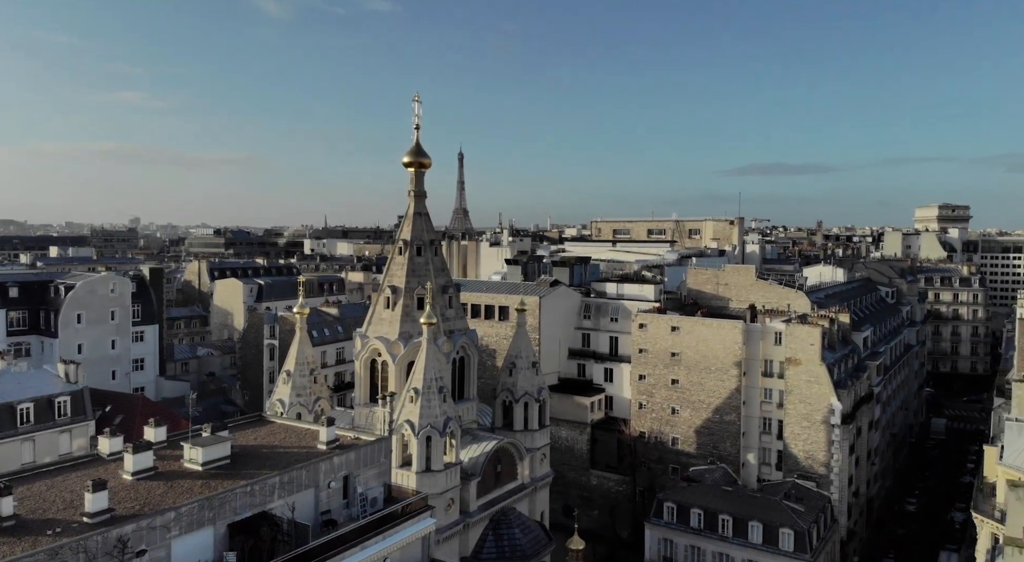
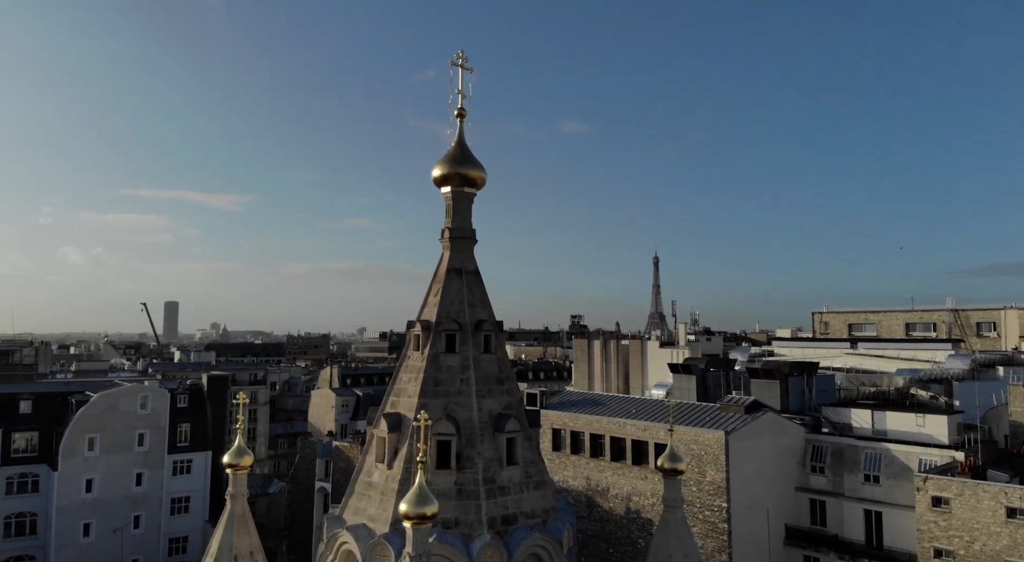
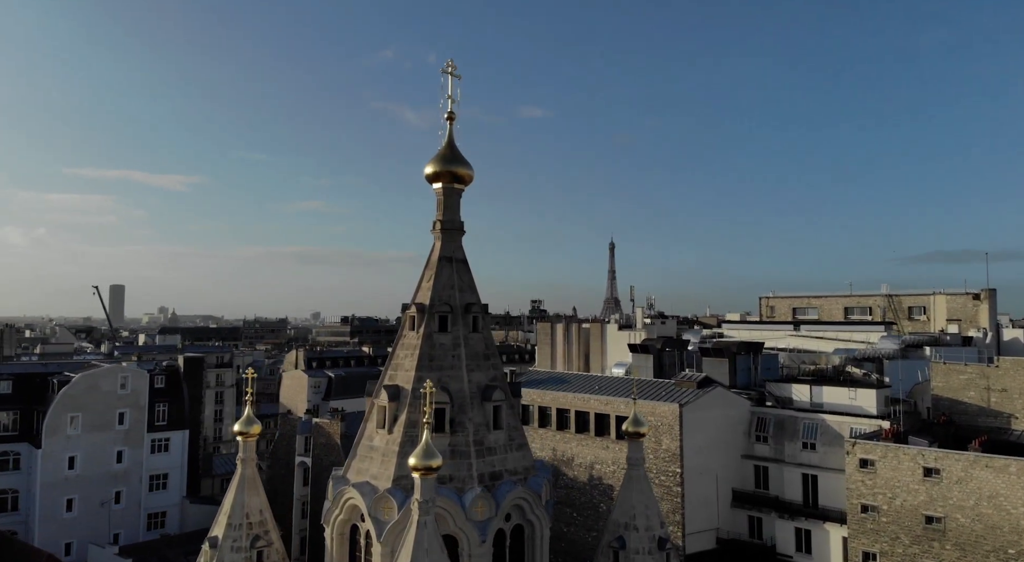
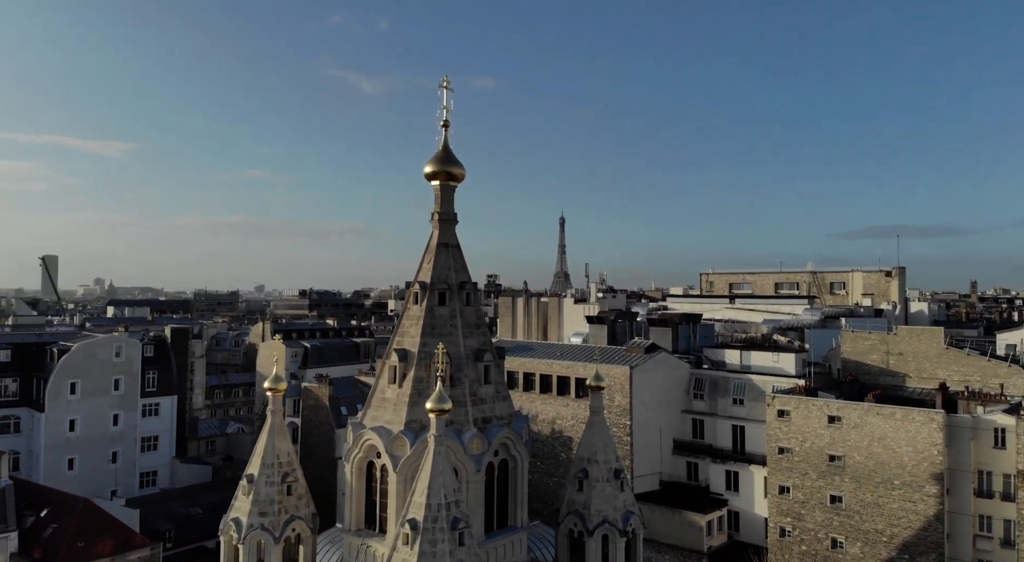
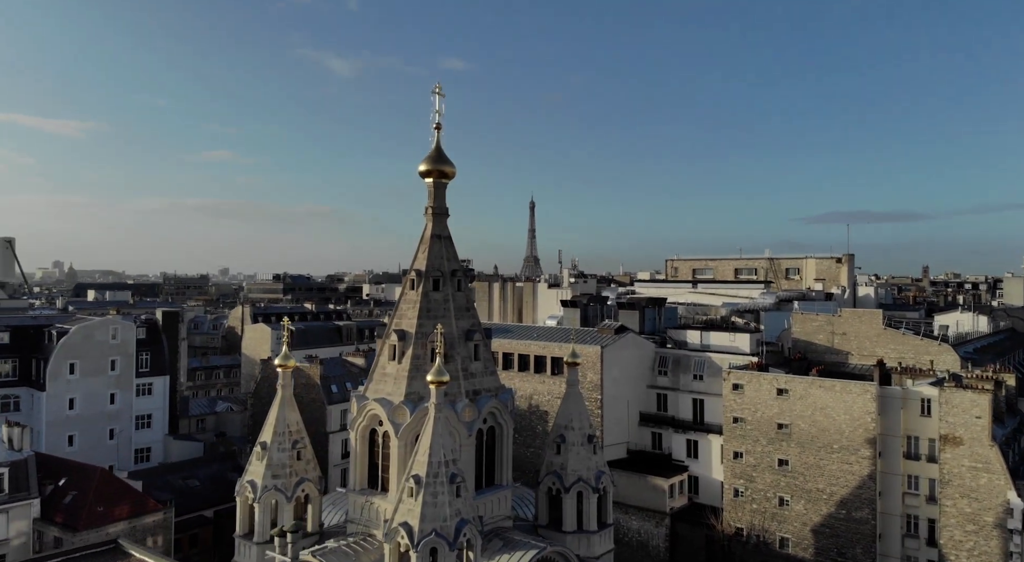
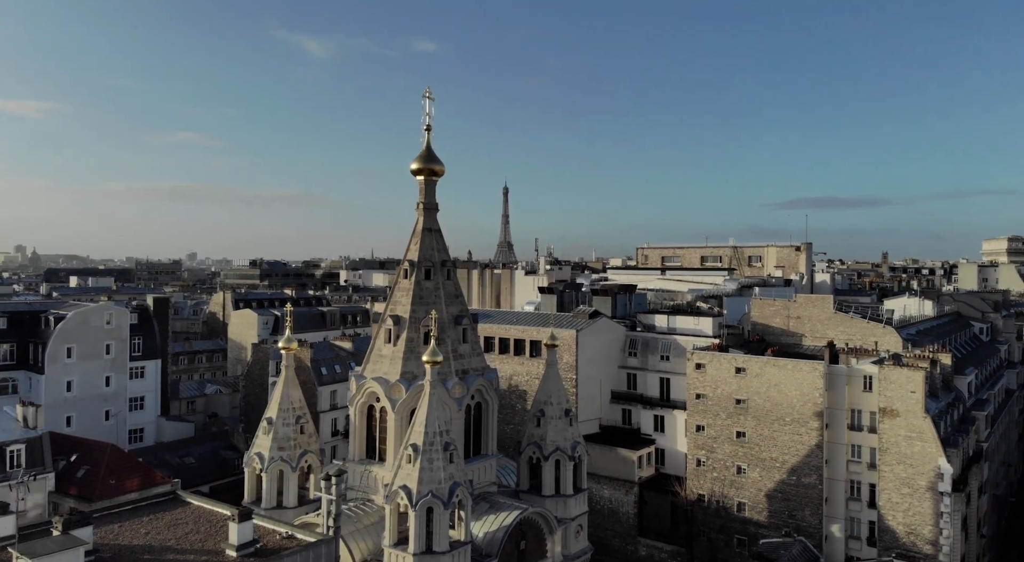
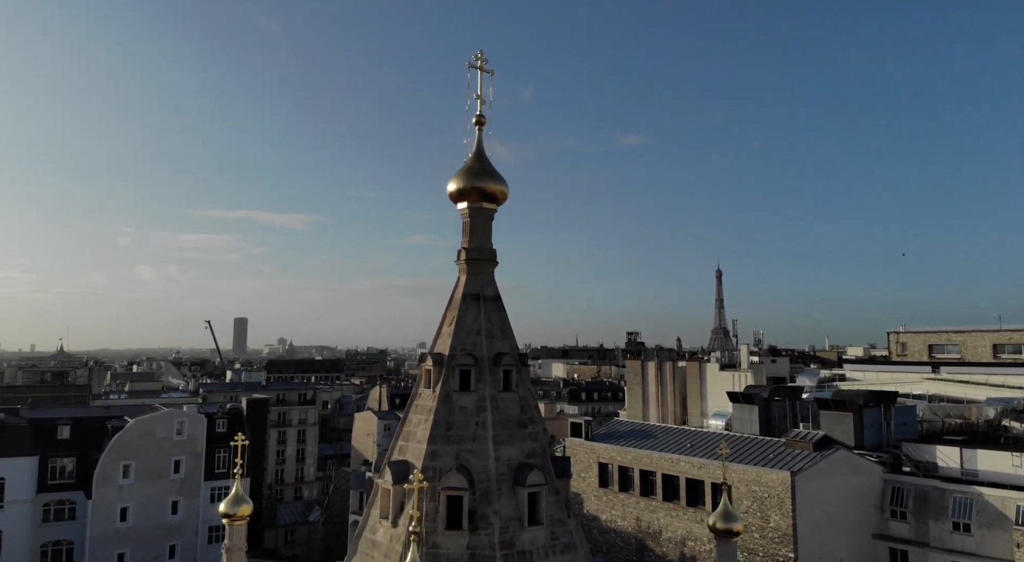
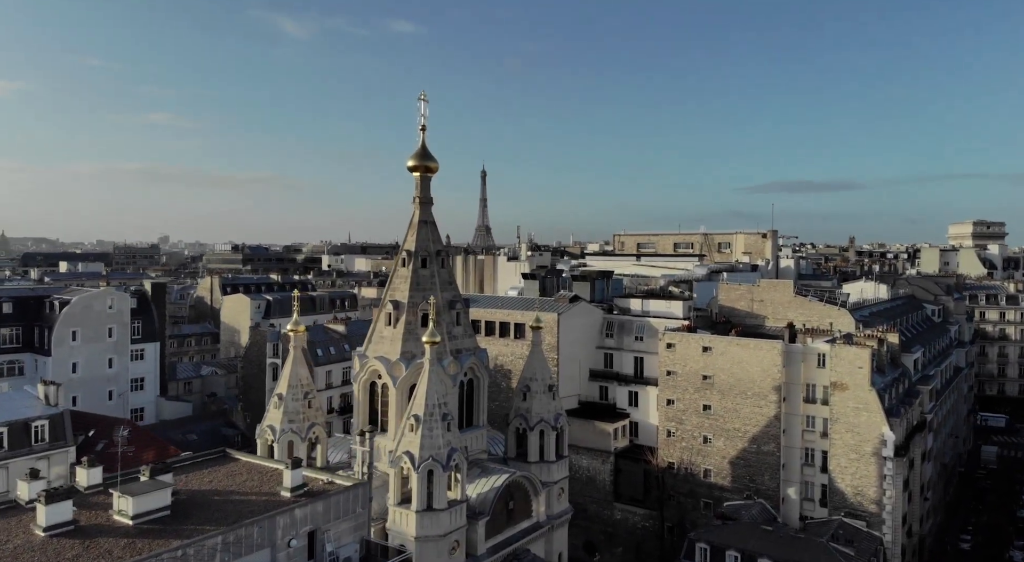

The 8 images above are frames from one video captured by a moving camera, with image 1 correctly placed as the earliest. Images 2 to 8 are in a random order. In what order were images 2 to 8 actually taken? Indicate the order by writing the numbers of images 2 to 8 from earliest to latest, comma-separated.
8, 6, 5, 4, 3, 2, 7
